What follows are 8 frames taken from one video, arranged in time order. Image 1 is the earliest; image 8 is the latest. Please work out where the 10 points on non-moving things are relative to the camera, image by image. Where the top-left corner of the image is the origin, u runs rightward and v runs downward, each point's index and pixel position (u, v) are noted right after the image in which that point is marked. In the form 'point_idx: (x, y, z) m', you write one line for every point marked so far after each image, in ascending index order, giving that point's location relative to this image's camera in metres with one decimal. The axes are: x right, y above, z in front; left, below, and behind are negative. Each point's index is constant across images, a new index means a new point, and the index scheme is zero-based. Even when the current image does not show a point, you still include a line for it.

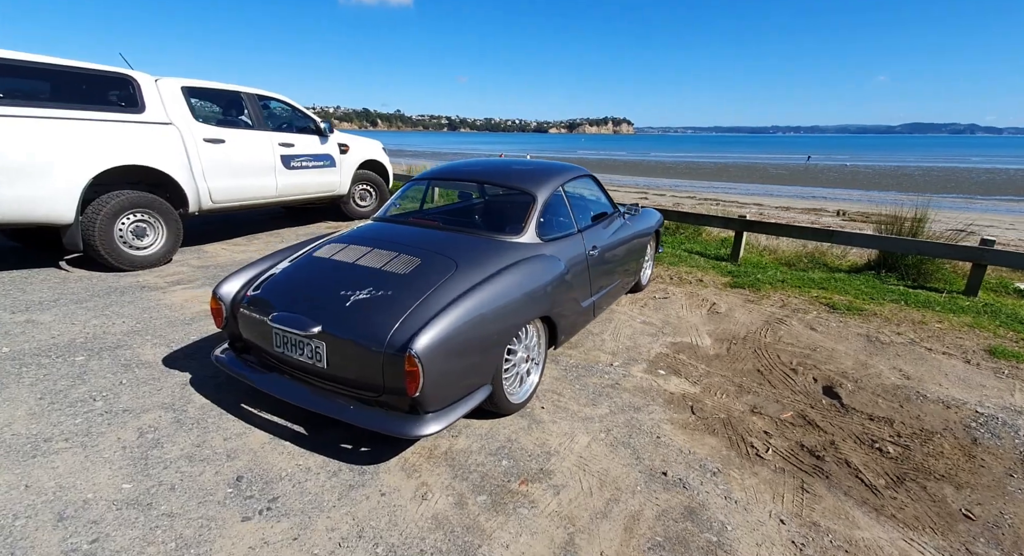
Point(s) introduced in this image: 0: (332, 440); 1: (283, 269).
0: (-0.9, -0.8, +2.3) m
1: (-1.3, +0.1, +2.7) m
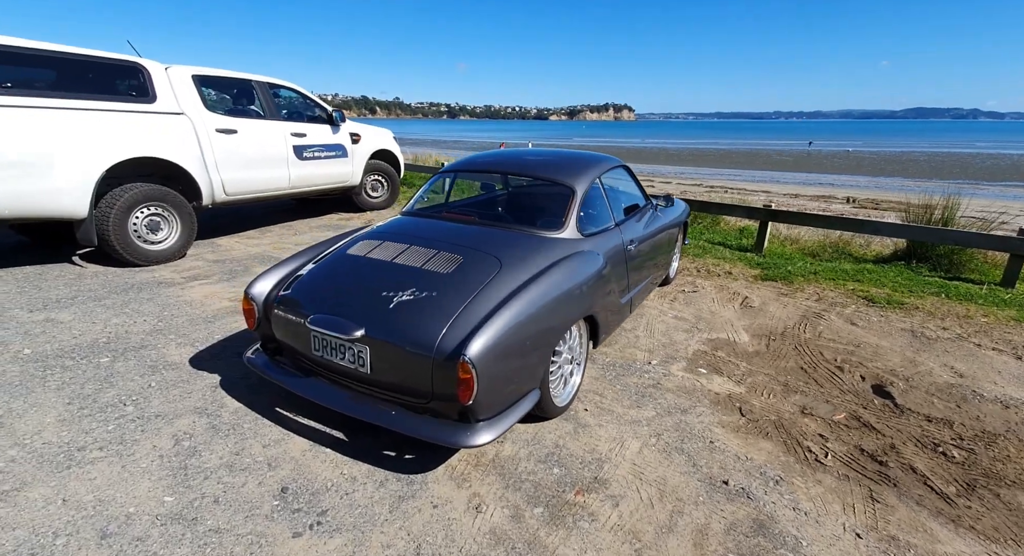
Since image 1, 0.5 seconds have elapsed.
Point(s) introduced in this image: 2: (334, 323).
0: (-0.7, -0.8, +2.2) m
1: (-1.0, +0.1, +2.5) m
2: (-0.8, -0.2, +2.1) m
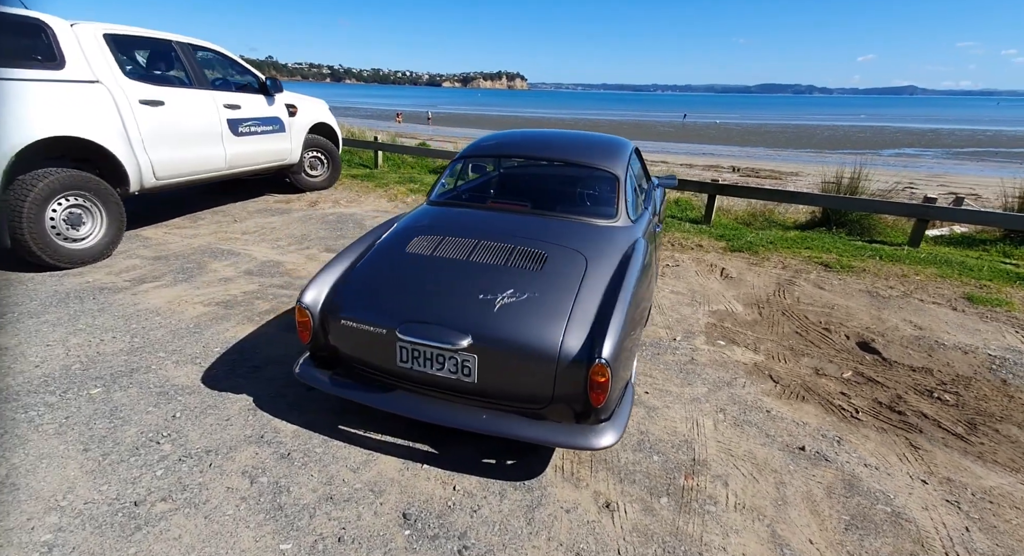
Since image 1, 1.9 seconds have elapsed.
0: (-0.2, -0.8, +2.1) m
1: (-0.7, +0.1, +2.3) m
2: (-0.3, -0.2, +1.9) m
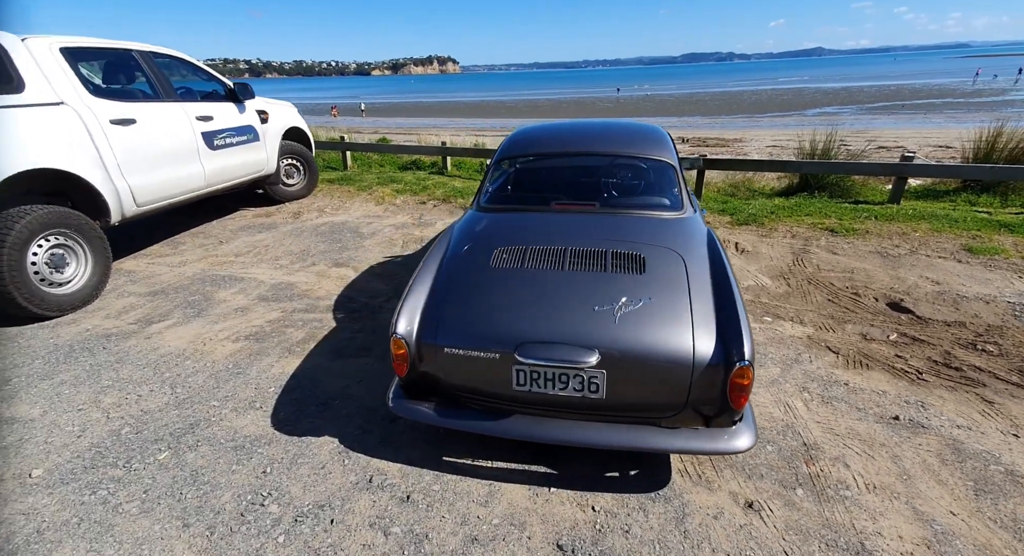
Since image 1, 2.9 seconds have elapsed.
0: (+0.3, -0.9, +2.0) m
1: (-0.2, 0.0, +2.2) m
2: (+0.1, -0.3, +1.8) m
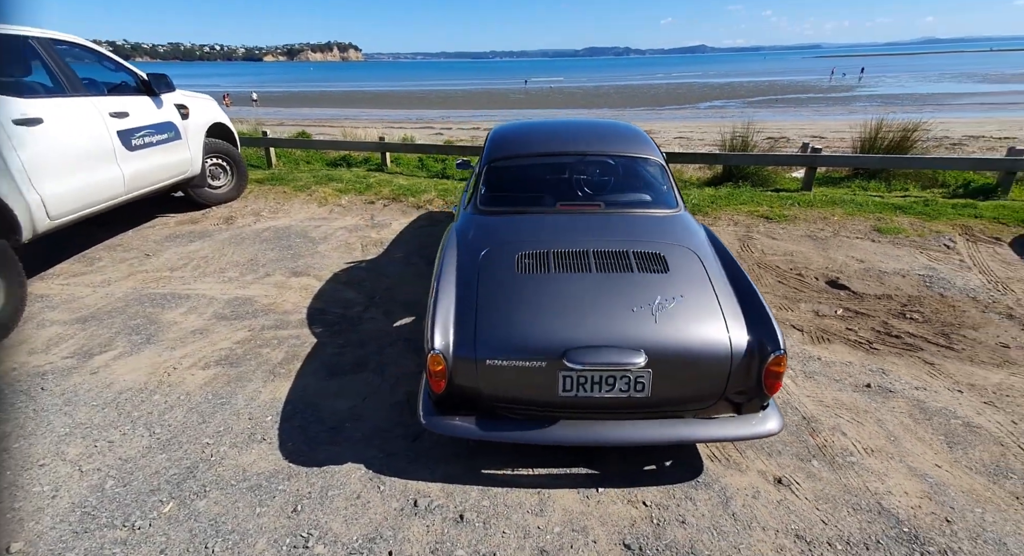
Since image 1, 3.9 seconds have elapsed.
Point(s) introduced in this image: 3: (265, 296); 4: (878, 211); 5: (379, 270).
0: (+0.5, -0.9, +2.1) m
1: (-0.1, -0.1, +2.1) m
2: (+0.3, -0.3, +1.9) m
3: (-2.1, -0.2, +3.9) m
4: (+4.6, +0.9, +5.8) m
5: (-1.2, +0.1, +4.3) m
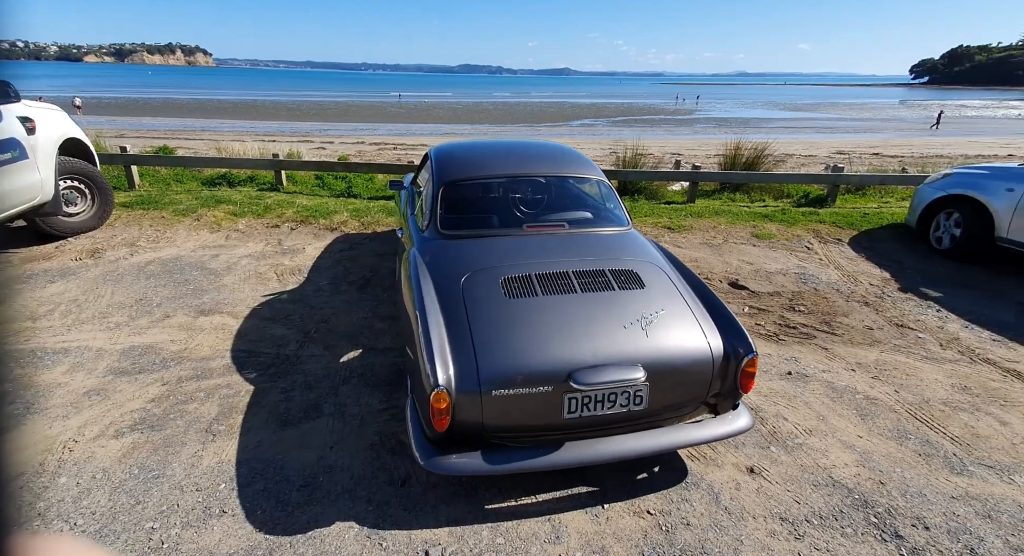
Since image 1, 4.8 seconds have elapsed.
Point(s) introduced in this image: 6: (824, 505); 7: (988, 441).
0: (+0.5, -0.9, +2.2) m
1: (-0.1, -0.2, +2.1) m
2: (+0.4, -0.4, +1.9) m
3: (-2.4, -0.5, +3.3) m
4: (+3.5, +0.9, +6.8) m
5: (-1.8, -0.2, +4.0) m
6: (+1.4, -1.0, +2.0) m
7: (+2.4, -0.8, +2.4) m
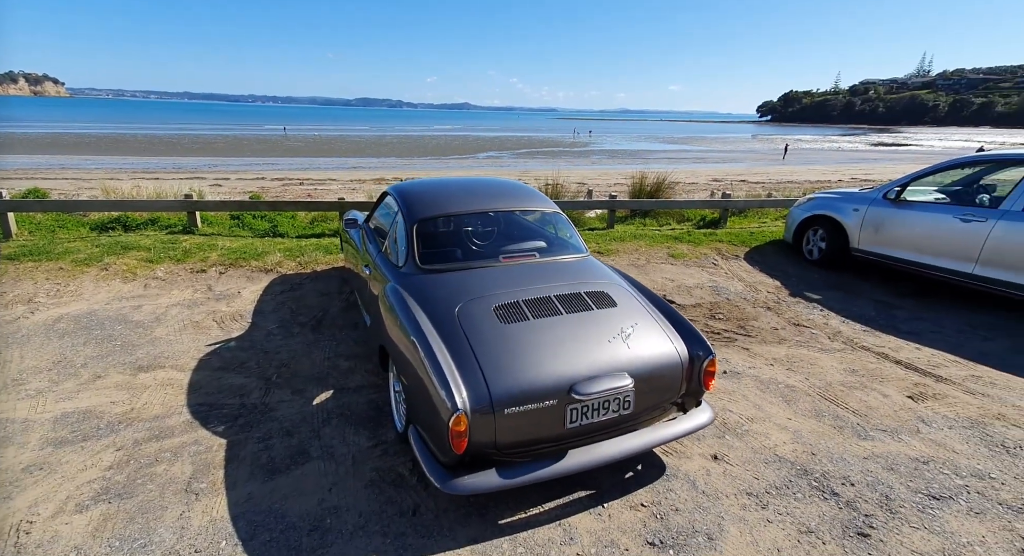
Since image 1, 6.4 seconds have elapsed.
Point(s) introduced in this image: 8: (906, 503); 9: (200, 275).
0: (+0.5, -1.1, +2.4) m
1: (-0.2, -0.4, +2.2) m
2: (+0.4, -0.5, +2.2) m
3: (-2.6, -0.8, +3.0) m
4: (+2.5, +0.6, +7.6) m
5: (-2.1, -0.6, +3.8) m
6: (+1.4, -1.0, +2.4) m
7: (+2.4, -0.9, +3.0) m
8: (+1.9, -1.1, +2.2) m
9: (-3.6, 0.0, +5.3) m
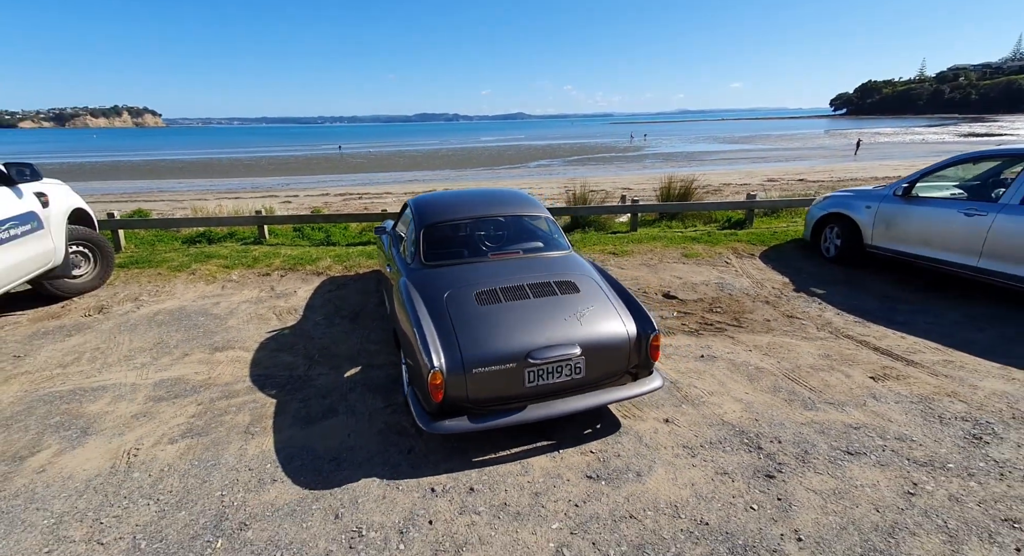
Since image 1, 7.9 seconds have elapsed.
0: (+0.4, -1.0, +2.9) m
1: (-0.3, -0.3, +2.8) m
2: (+0.2, -0.4, +2.7) m
3: (-2.7, -0.8, +3.9) m
4: (+2.9, +0.6, +7.9) m
5: (-2.1, -0.6, +4.6) m
6: (+1.2, -1.0, +2.8) m
7: (+2.3, -0.8, +3.3) m
8: (+1.7, -1.0, +2.6) m
9: (-3.3, 0.0, +6.3) m
